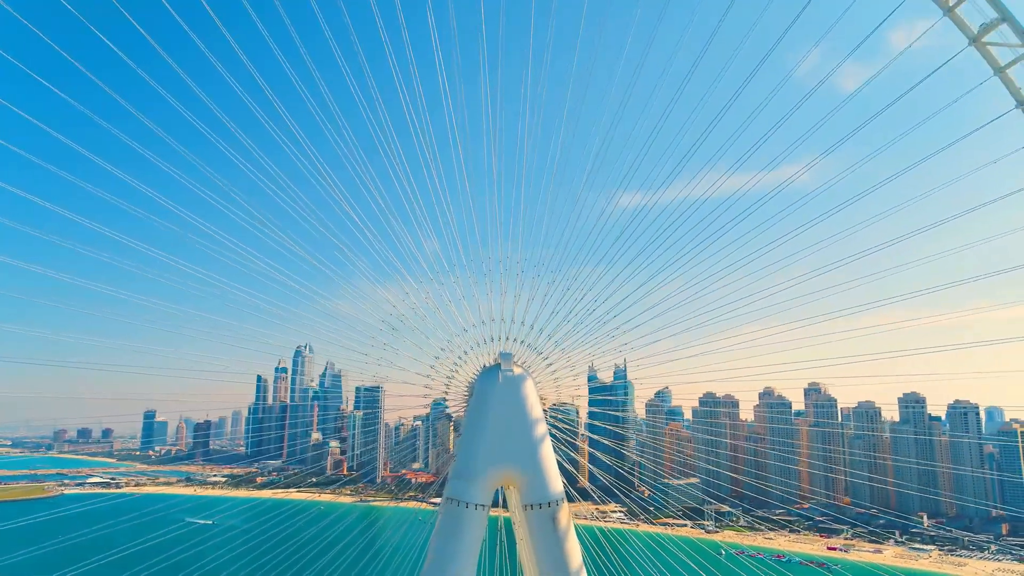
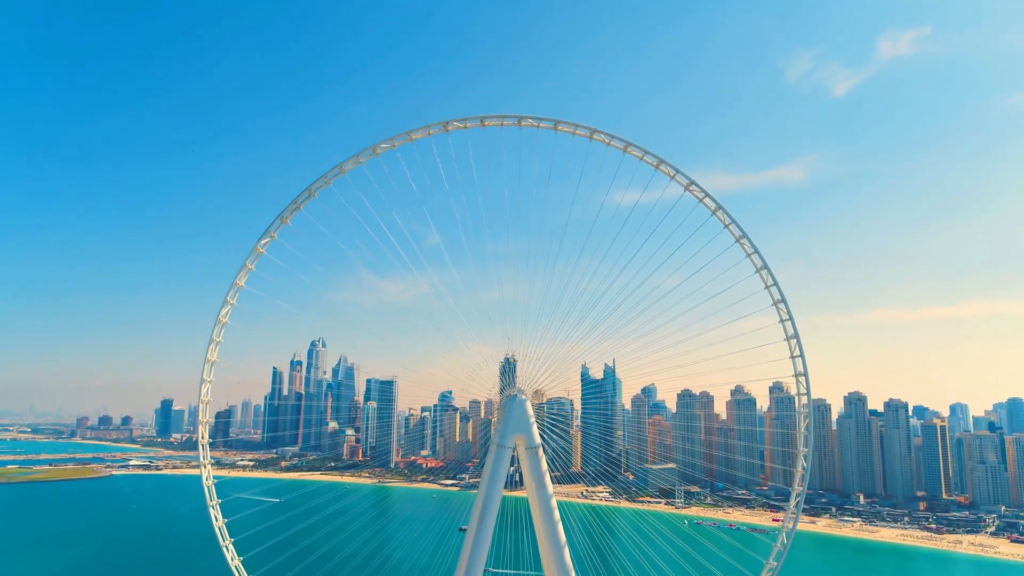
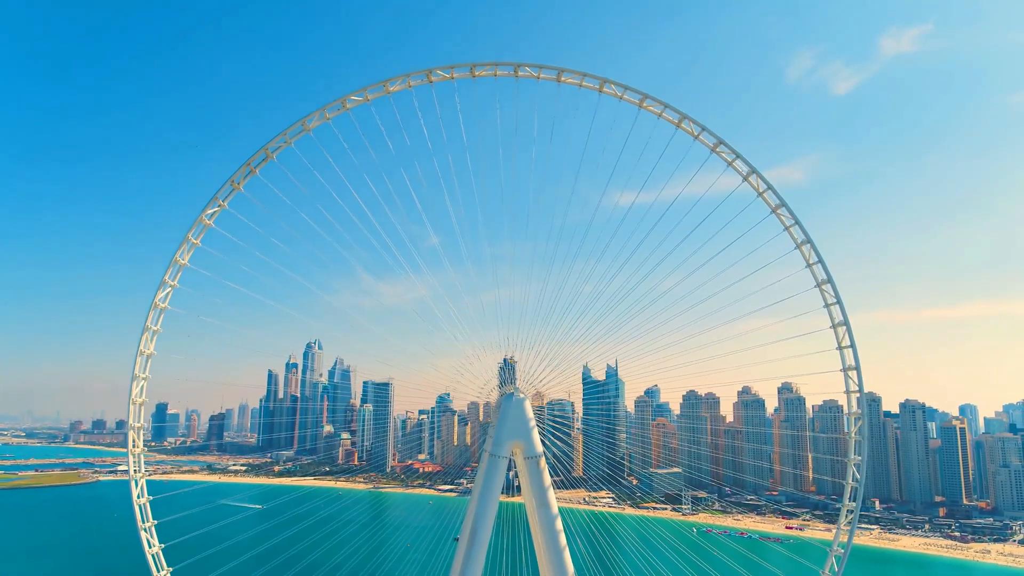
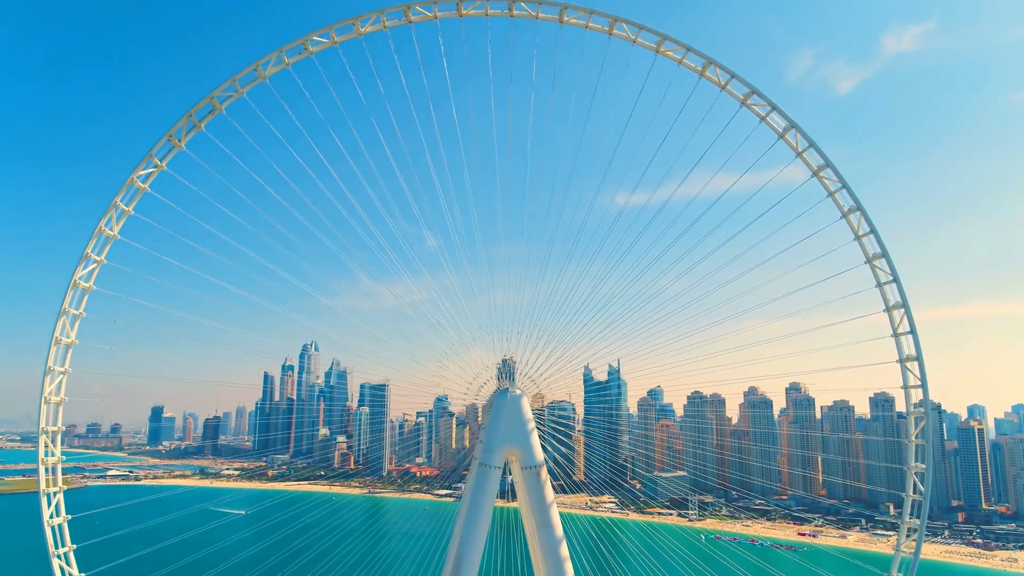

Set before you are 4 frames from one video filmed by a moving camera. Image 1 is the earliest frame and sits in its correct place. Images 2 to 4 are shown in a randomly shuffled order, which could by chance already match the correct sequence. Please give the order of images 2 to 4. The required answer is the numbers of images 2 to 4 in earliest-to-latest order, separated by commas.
4, 3, 2
